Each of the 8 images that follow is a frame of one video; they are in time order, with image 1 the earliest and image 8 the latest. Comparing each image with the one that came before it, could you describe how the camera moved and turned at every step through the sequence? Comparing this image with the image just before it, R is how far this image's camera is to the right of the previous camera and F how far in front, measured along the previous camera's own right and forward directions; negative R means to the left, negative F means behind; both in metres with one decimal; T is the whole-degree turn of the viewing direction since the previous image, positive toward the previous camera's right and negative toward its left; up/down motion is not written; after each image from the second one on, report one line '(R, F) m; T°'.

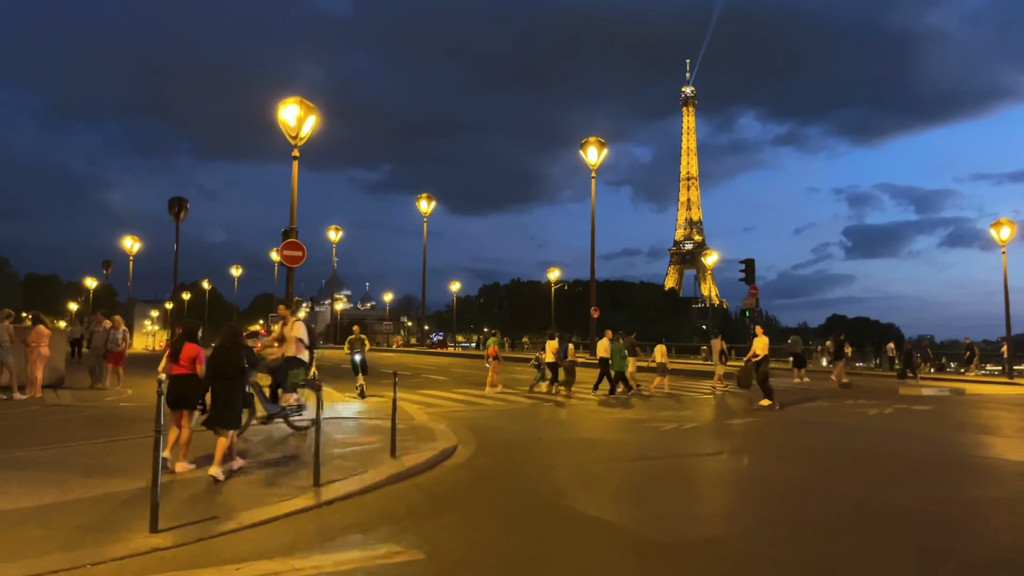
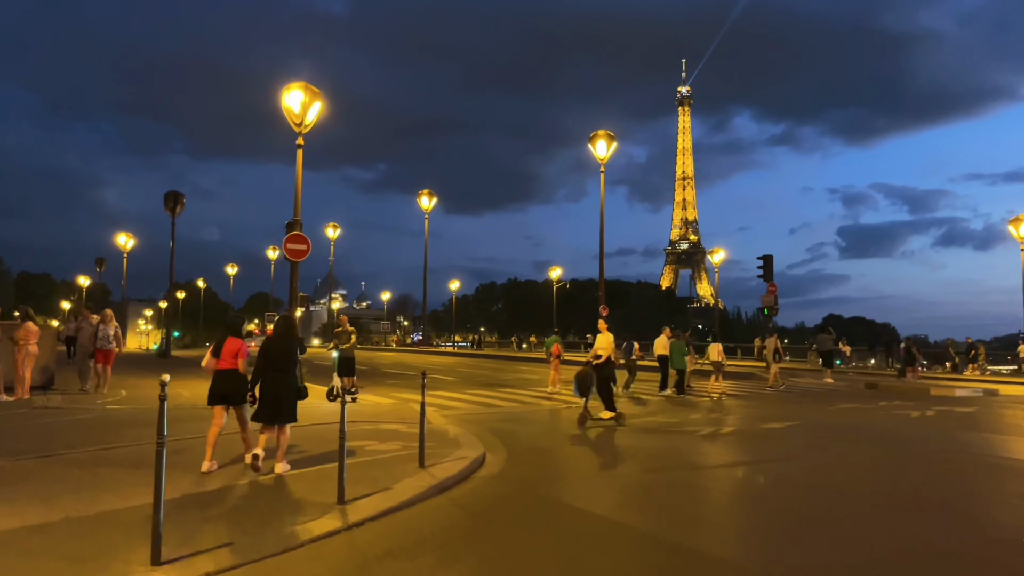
(-0.4, +0.8) m; 0°
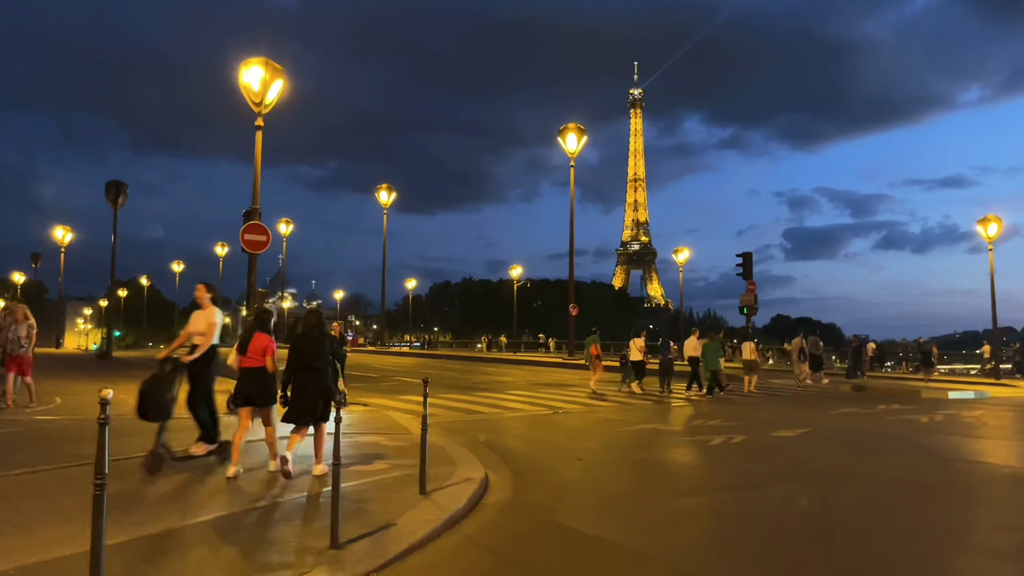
(-0.5, +1.1) m; +4°
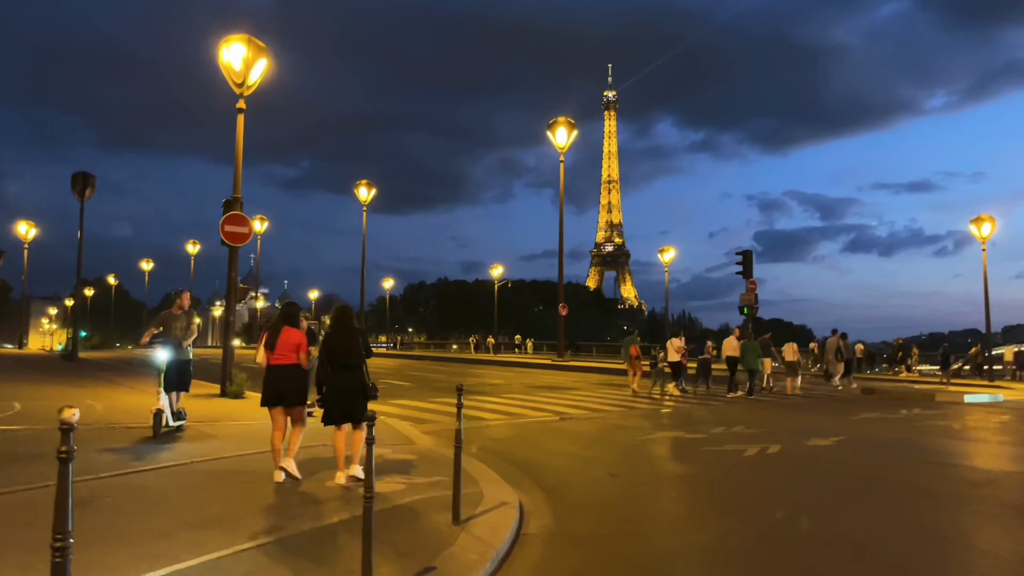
(-0.5, +0.9) m; +2°
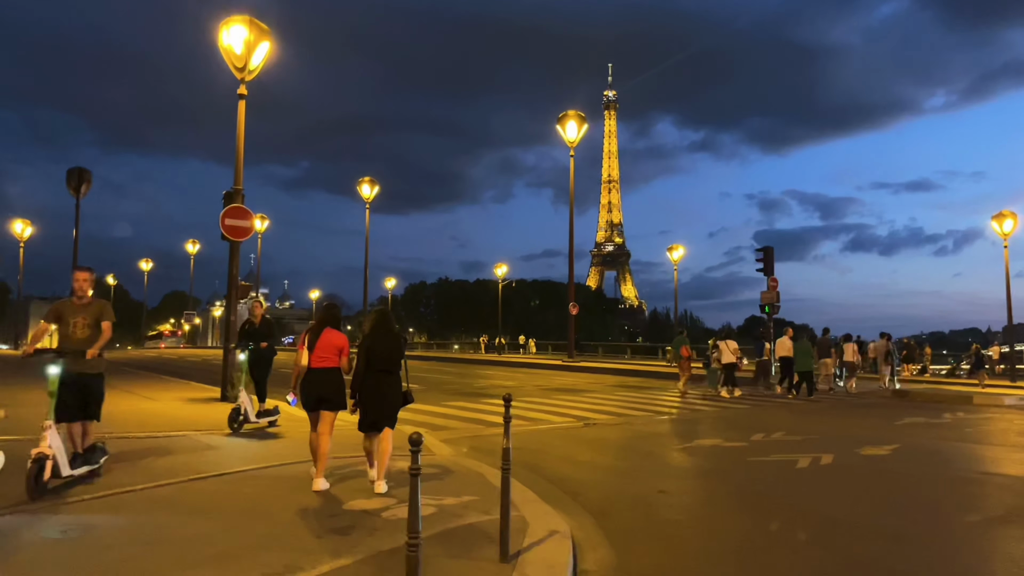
(-0.3, +0.8) m; 0°
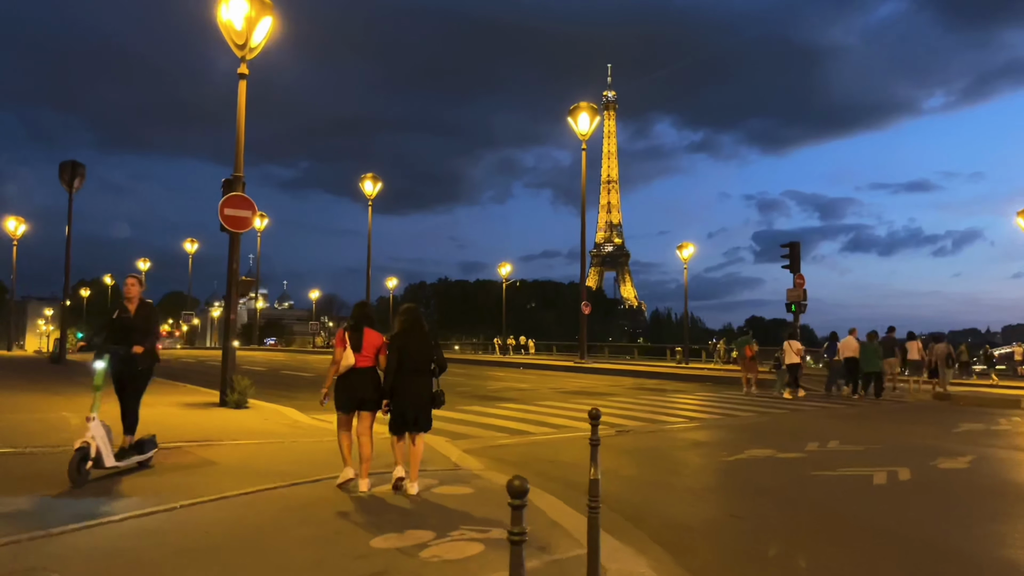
(-0.4, +0.9) m; 0°
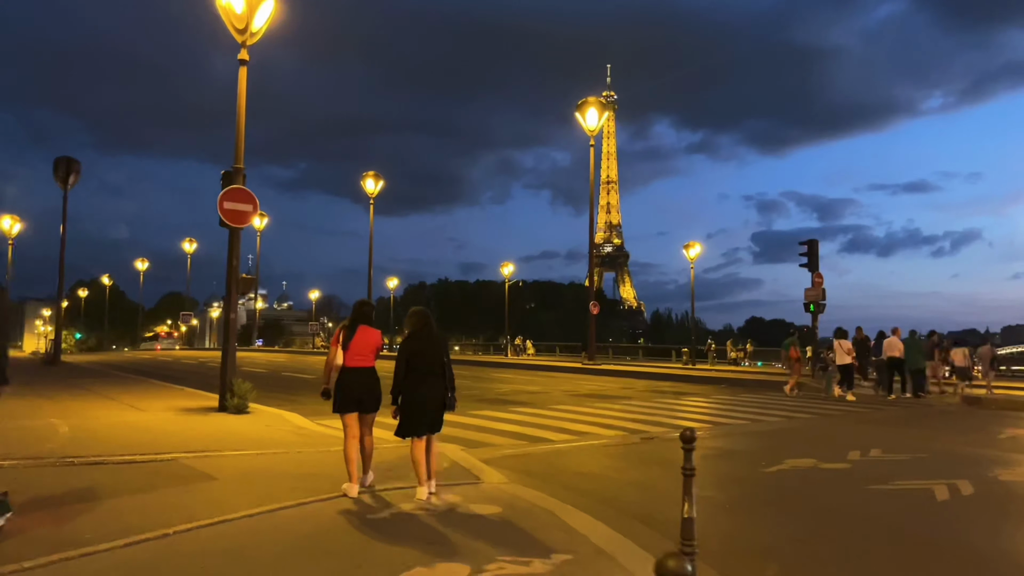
(-0.2, +0.6) m; 0°
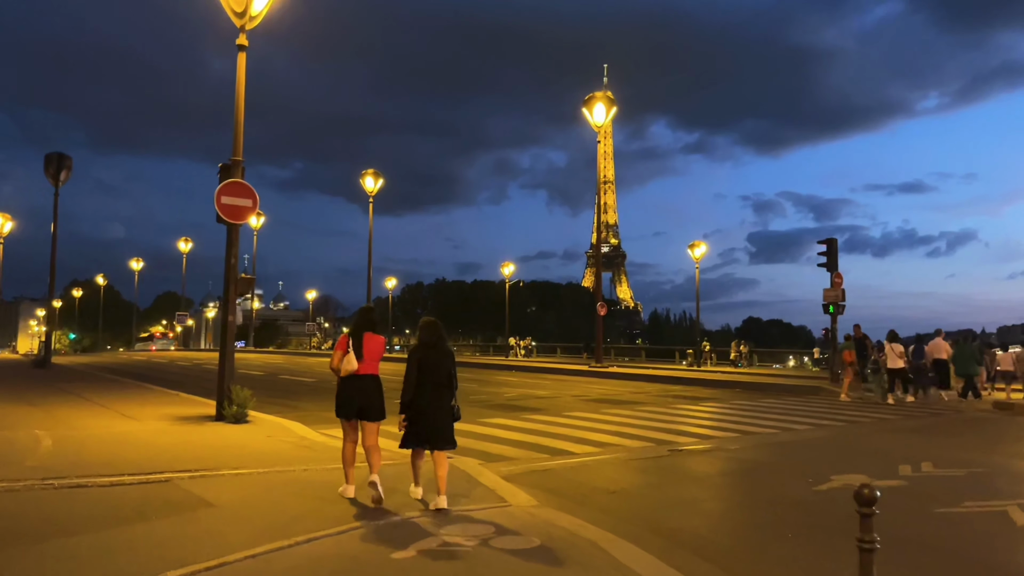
(-0.3, +0.7) m; 0°
